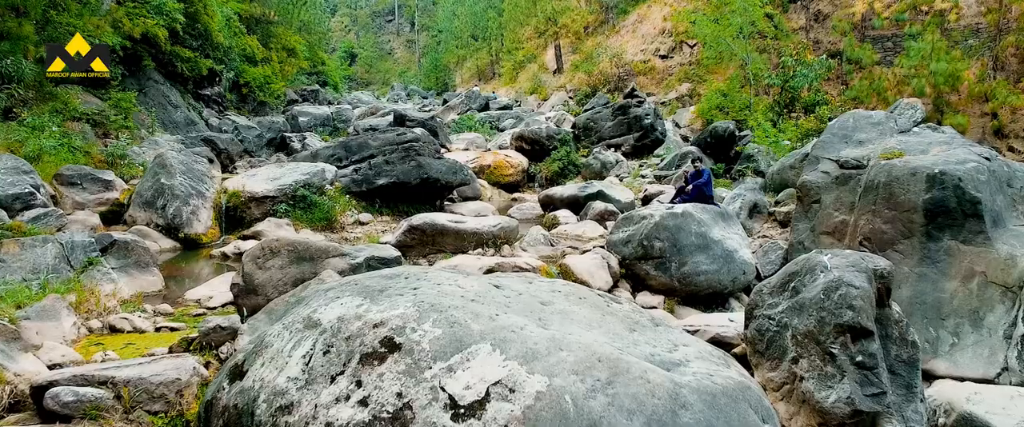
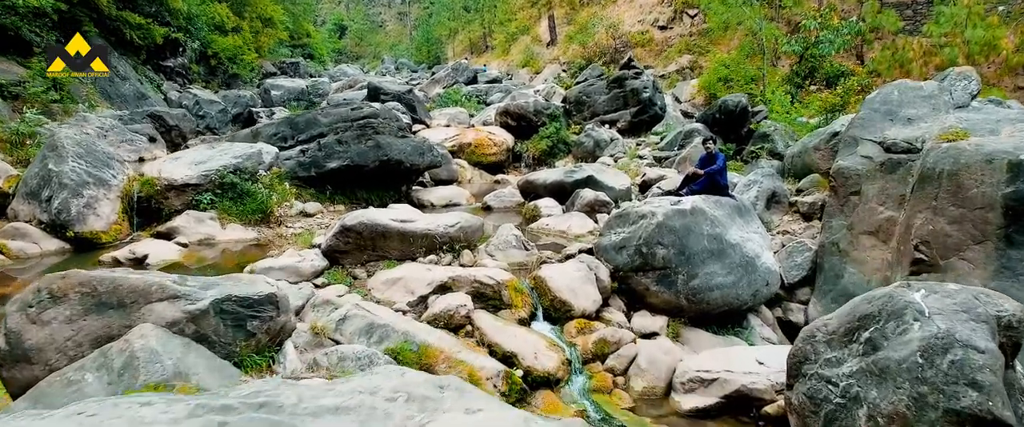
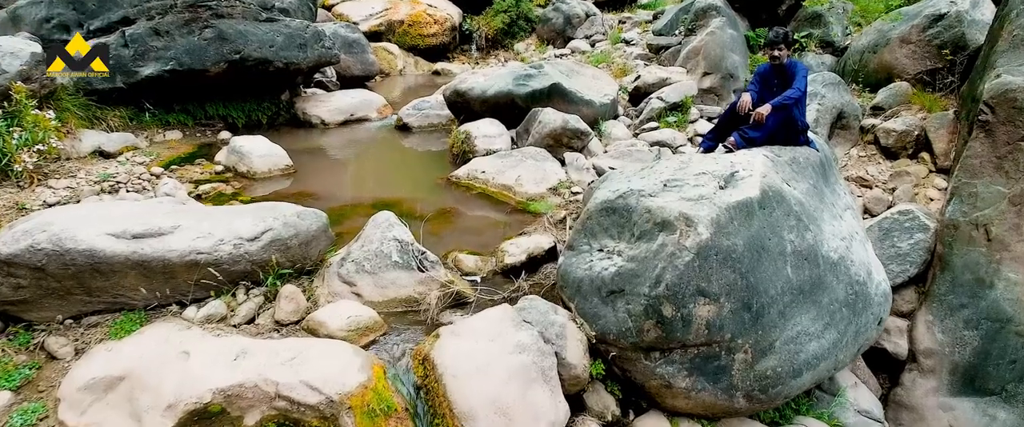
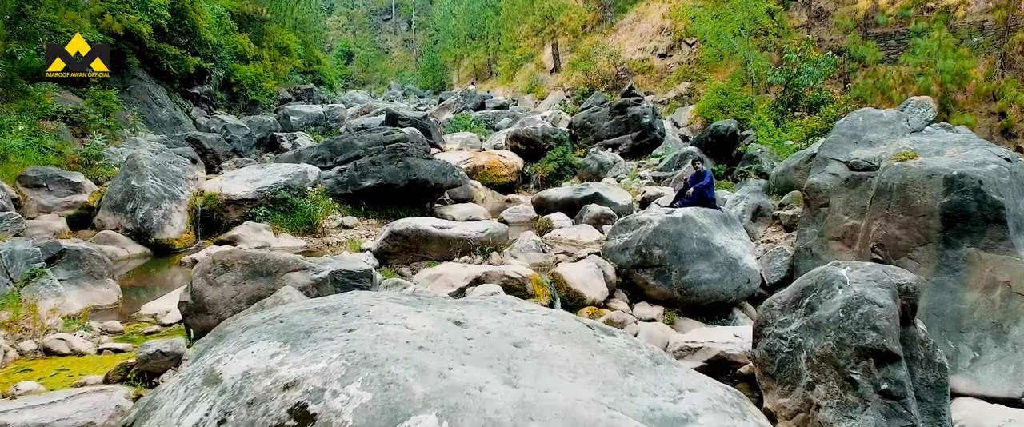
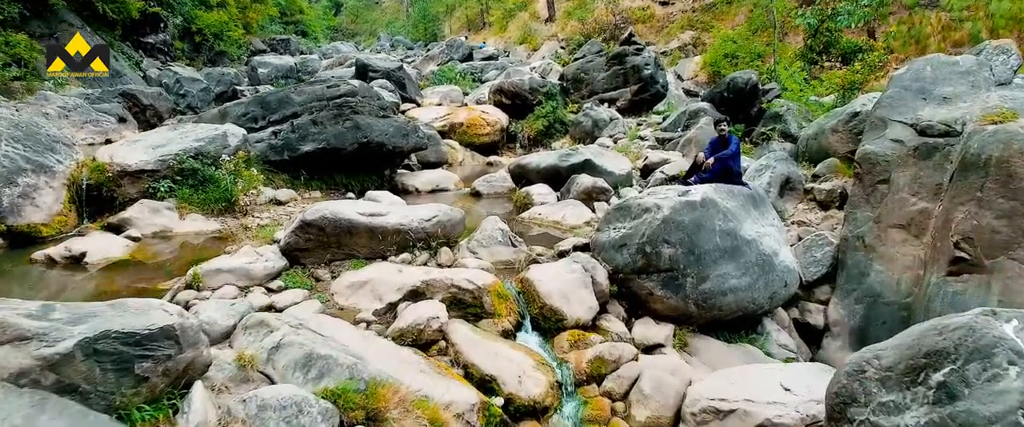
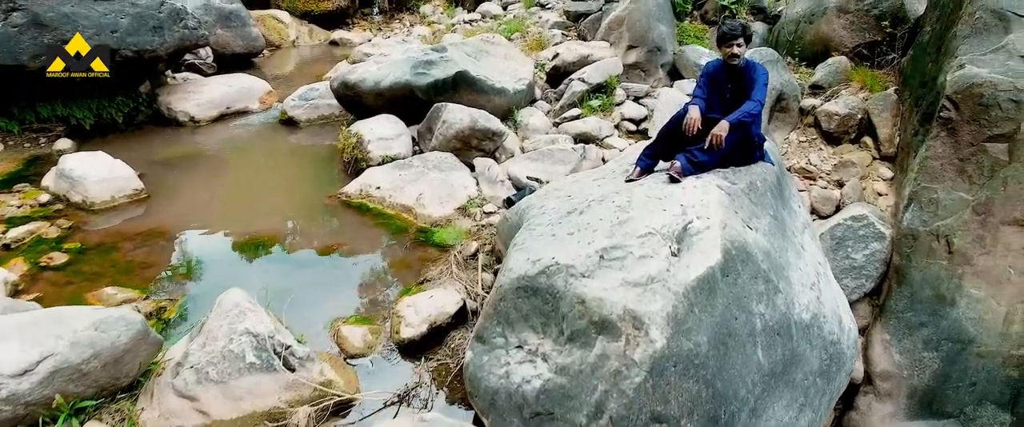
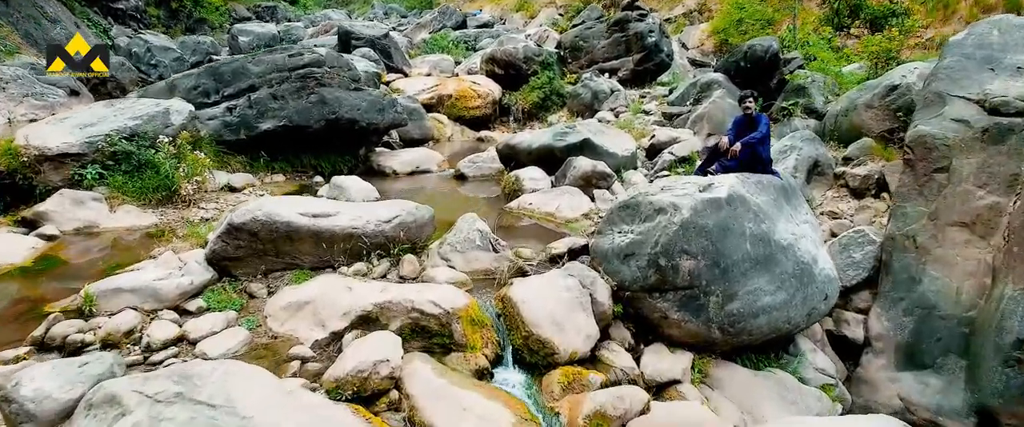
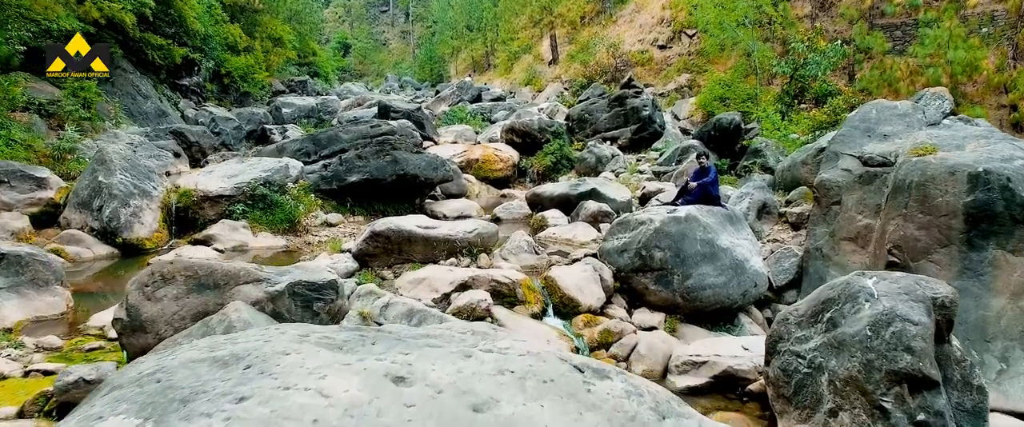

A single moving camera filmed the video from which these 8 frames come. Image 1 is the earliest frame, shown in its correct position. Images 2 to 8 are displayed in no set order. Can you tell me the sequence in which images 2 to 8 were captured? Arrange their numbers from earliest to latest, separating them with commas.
4, 8, 2, 5, 7, 3, 6
